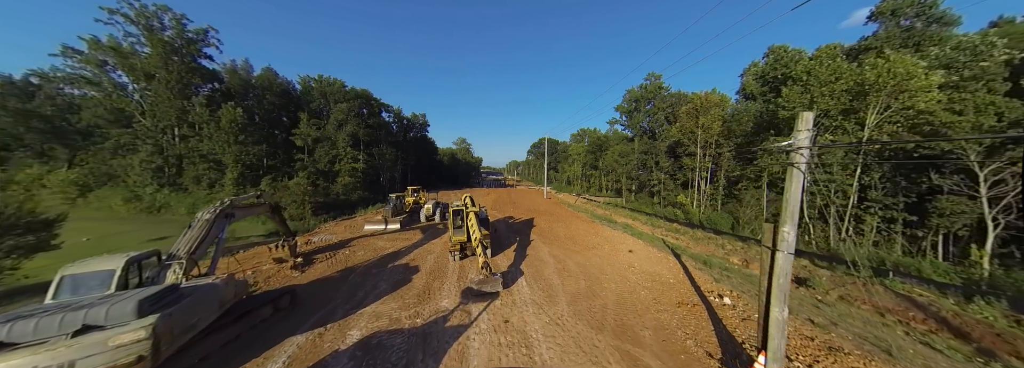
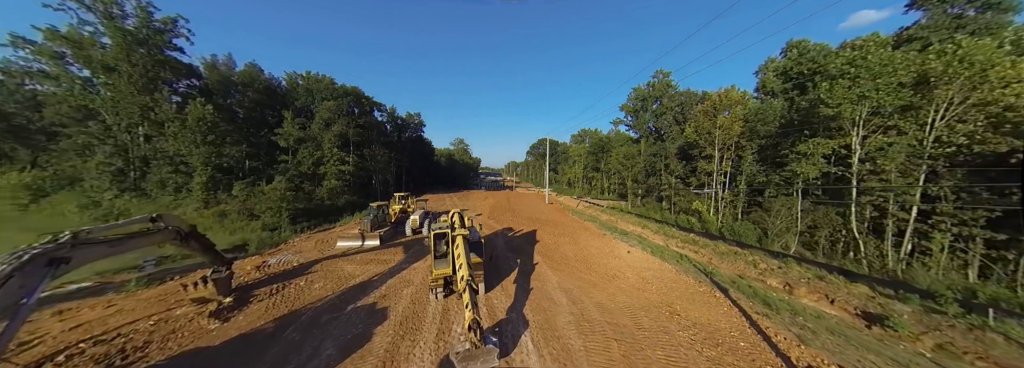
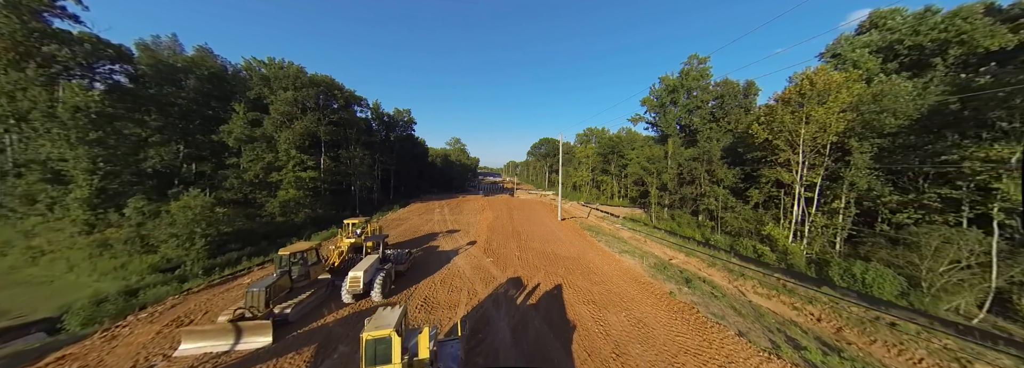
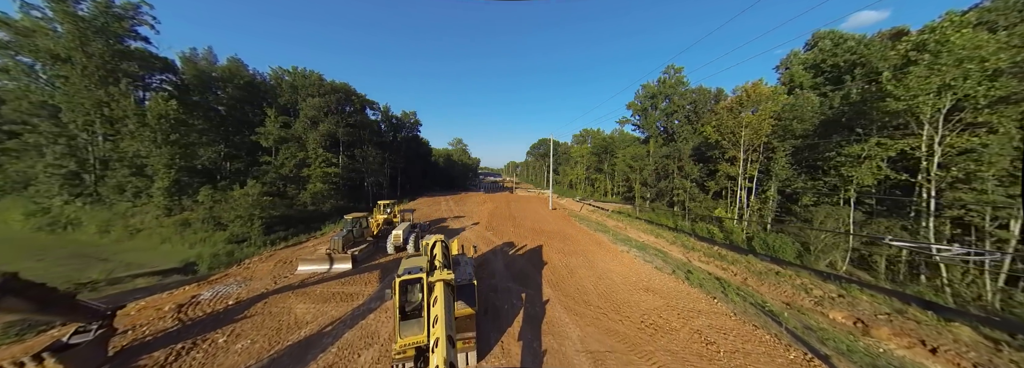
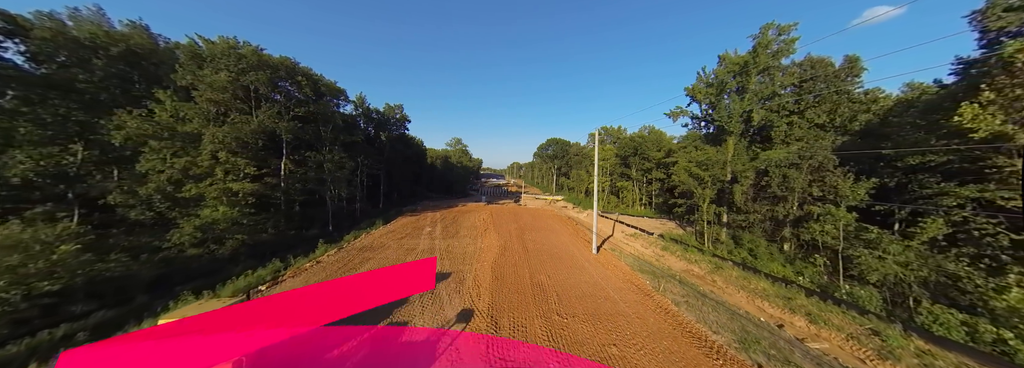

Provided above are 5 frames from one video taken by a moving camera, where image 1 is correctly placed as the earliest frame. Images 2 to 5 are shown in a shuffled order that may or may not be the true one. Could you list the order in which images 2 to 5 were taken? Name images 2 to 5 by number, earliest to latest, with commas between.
2, 4, 3, 5
